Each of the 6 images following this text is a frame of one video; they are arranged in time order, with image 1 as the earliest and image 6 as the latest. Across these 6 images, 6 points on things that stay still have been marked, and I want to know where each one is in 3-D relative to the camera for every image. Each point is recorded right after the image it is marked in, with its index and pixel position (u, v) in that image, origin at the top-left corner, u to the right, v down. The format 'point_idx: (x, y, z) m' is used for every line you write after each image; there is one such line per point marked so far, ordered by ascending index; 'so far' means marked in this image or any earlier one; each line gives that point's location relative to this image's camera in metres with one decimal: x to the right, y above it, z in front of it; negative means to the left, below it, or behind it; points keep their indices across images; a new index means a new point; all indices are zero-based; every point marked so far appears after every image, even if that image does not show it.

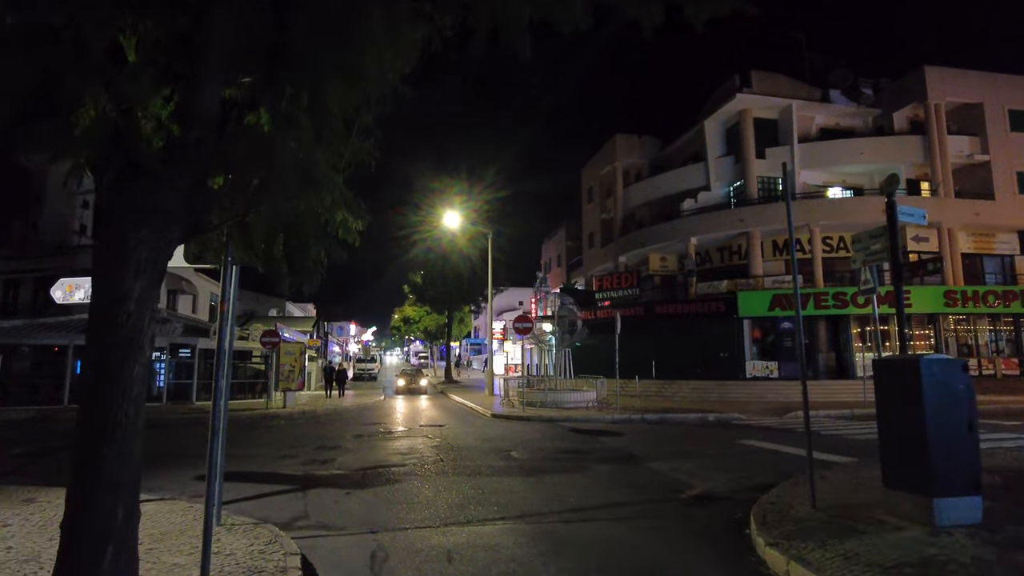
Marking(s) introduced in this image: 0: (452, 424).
0: (-1.5, -3.7, +17.4) m
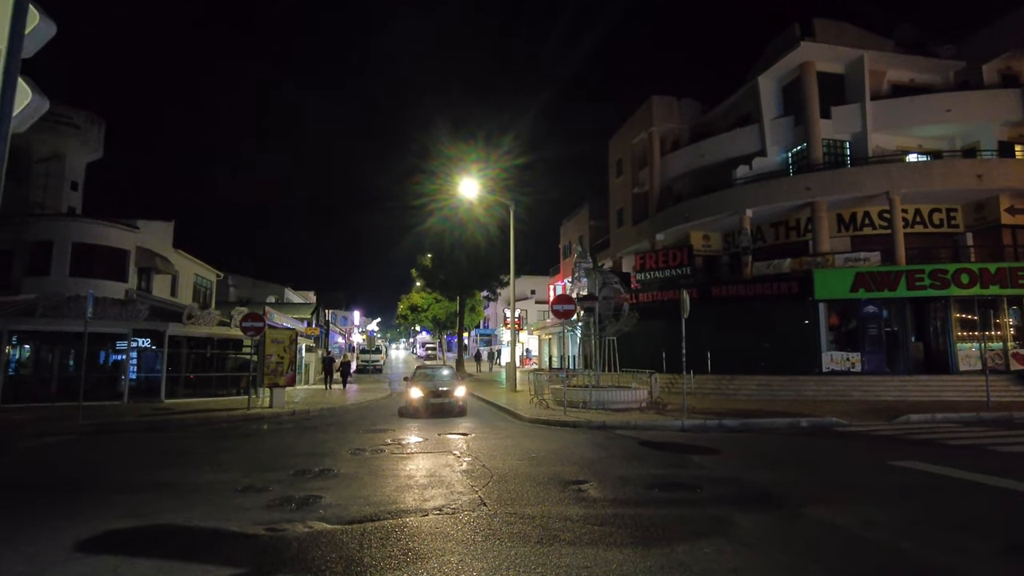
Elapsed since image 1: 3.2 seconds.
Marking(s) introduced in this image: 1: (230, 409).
0: (-0.5, -3.1, +13.3) m
1: (-8.2, -3.5, +19.0) m
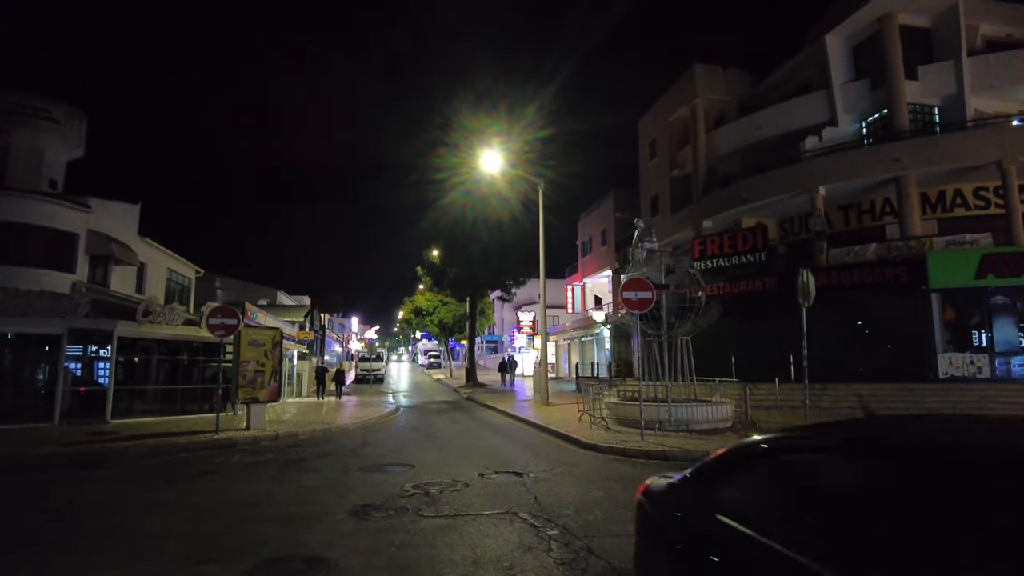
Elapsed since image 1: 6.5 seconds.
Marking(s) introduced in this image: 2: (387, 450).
0: (+0.6, -2.6, +8.9) m
1: (-7.1, -3.2, +14.6) m
2: (-2.4, -3.1, +12.4) m
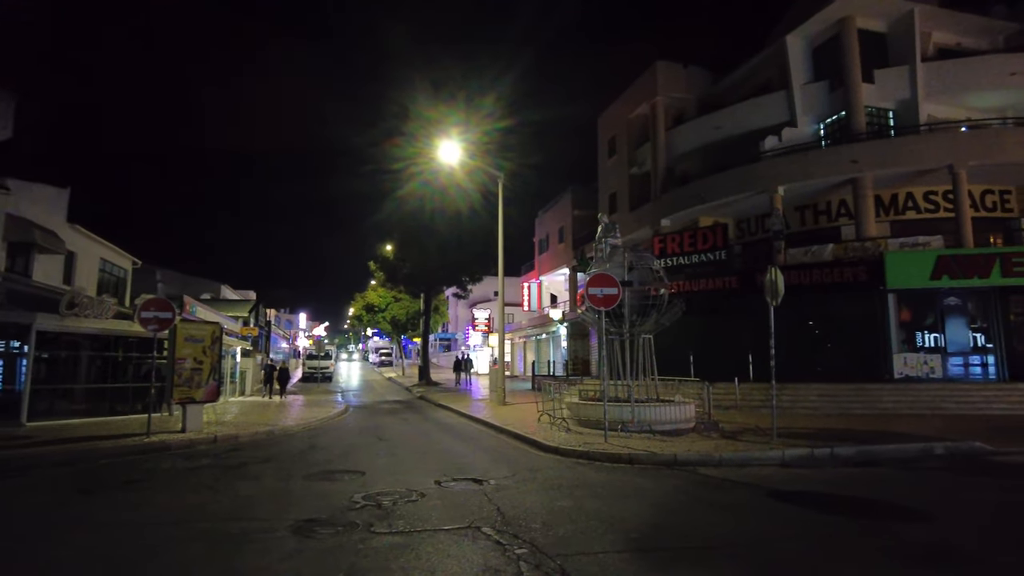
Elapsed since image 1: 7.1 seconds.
0: (+0.1, -2.6, +8.3) m
1: (-8.0, -3.0, +13.4) m
2: (-3.2, -3.0, +11.5) m
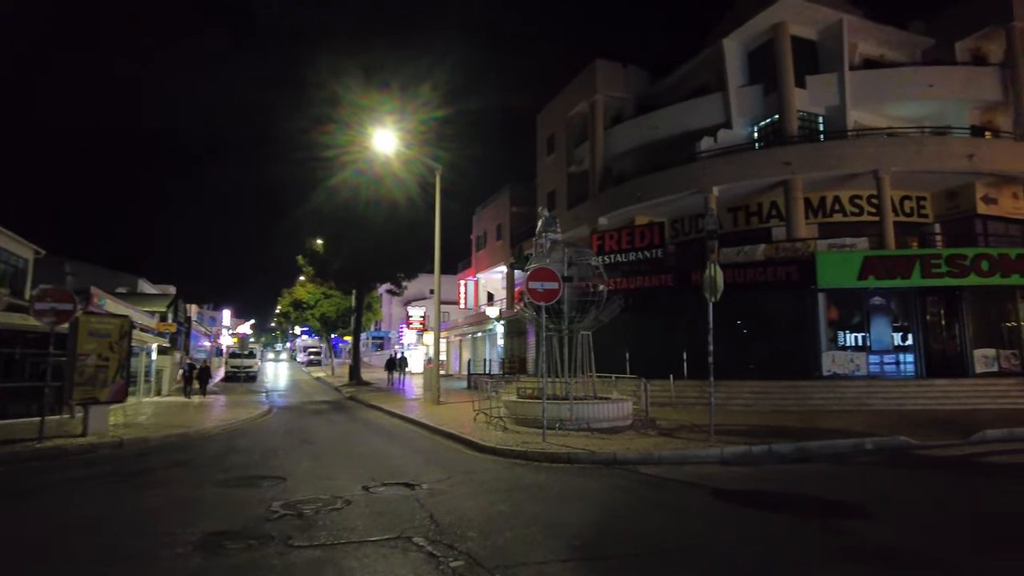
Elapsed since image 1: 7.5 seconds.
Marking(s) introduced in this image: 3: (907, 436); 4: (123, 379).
0: (-0.6, -2.4, +7.8) m
1: (-9.3, -2.8, +12.1) m
2: (-4.2, -2.8, +10.7) m
3: (+7.5, -2.8, +12.4) m
4: (-8.3, -2.0, +14.0) m
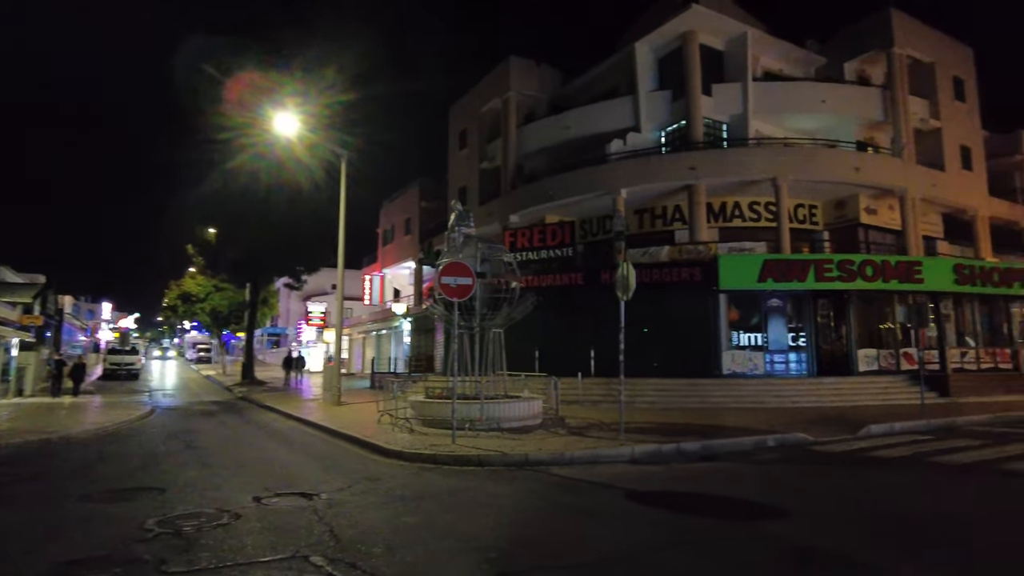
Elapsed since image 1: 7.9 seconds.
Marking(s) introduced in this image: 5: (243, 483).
0: (-1.7, -2.3, +7.2) m
1: (-10.8, -2.5, +10.2) m
2: (-5.6, -2.6, +9.5) m
3: (+5.8, -2.9, +12.9) m
4: (-10.1, -1.7, +12.2) m
5: (-3.4, -2.5, +8.2) m
